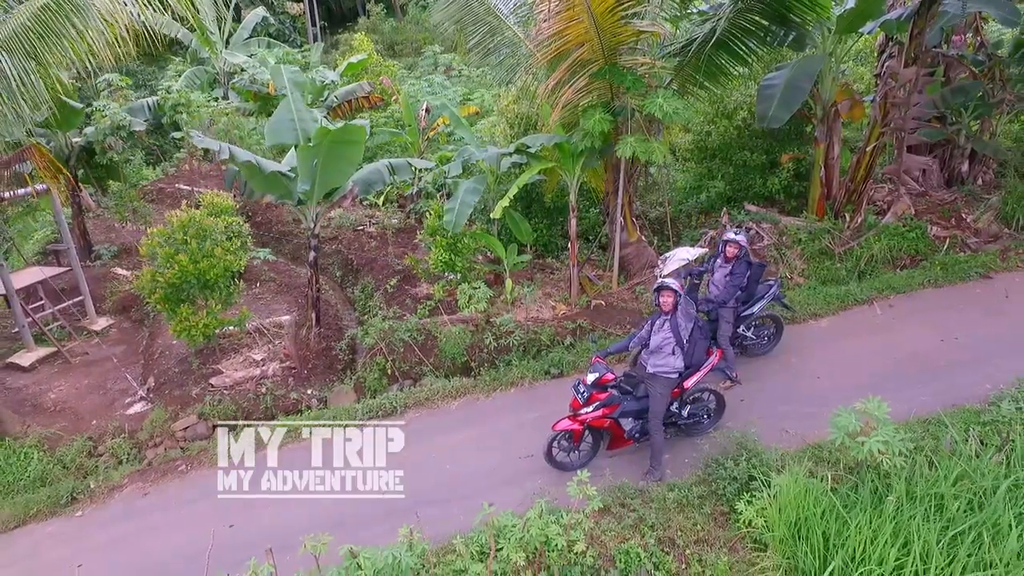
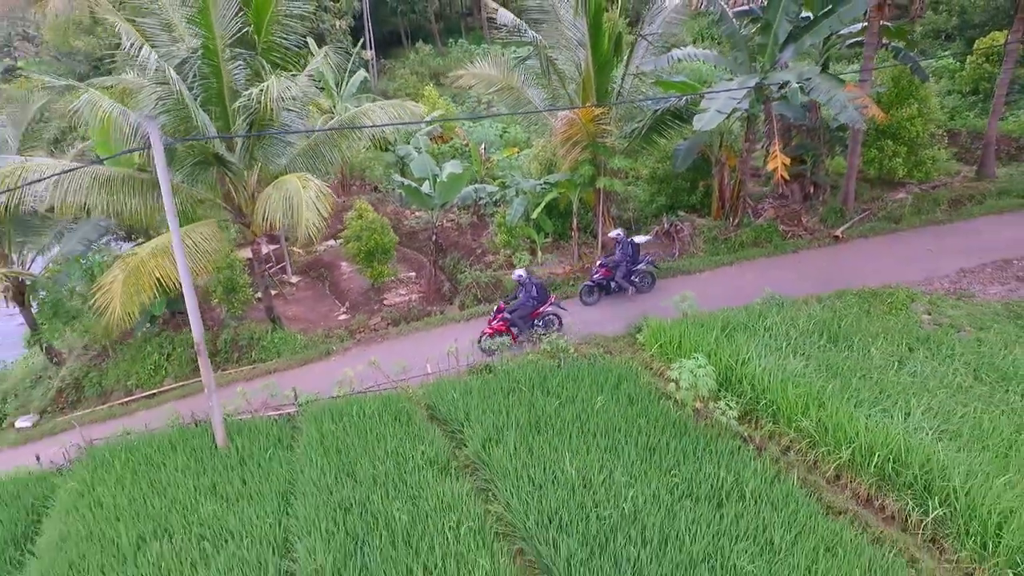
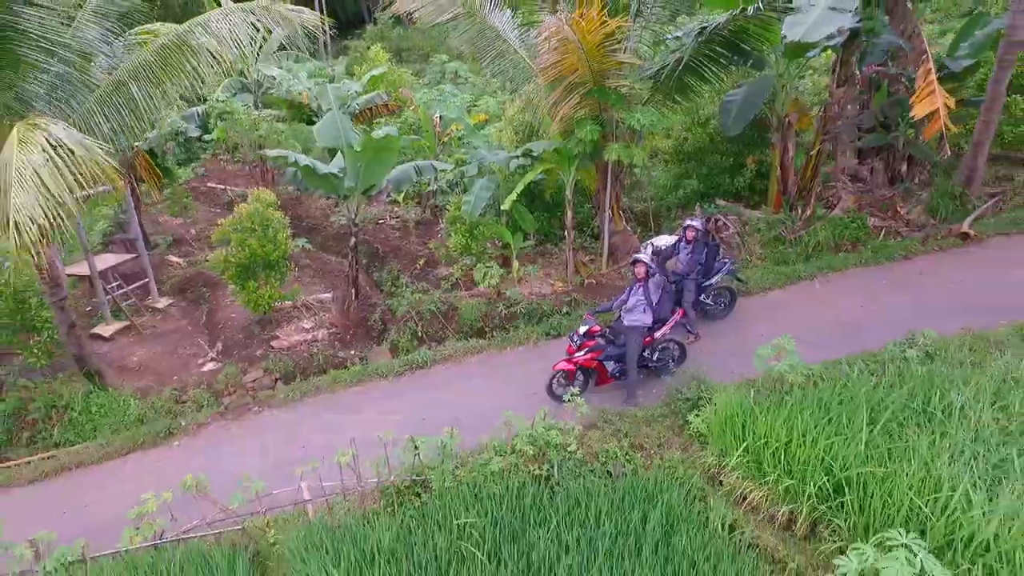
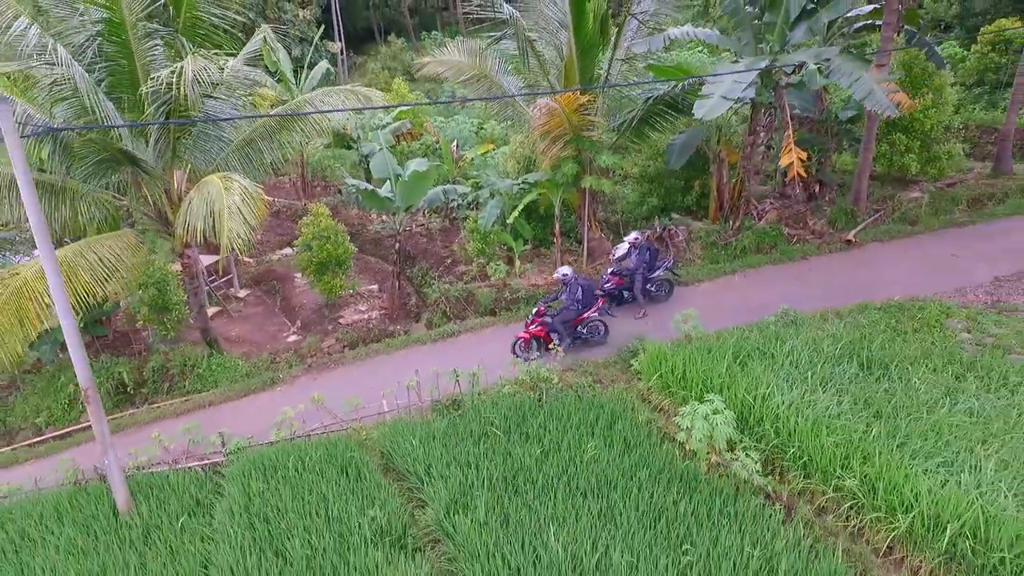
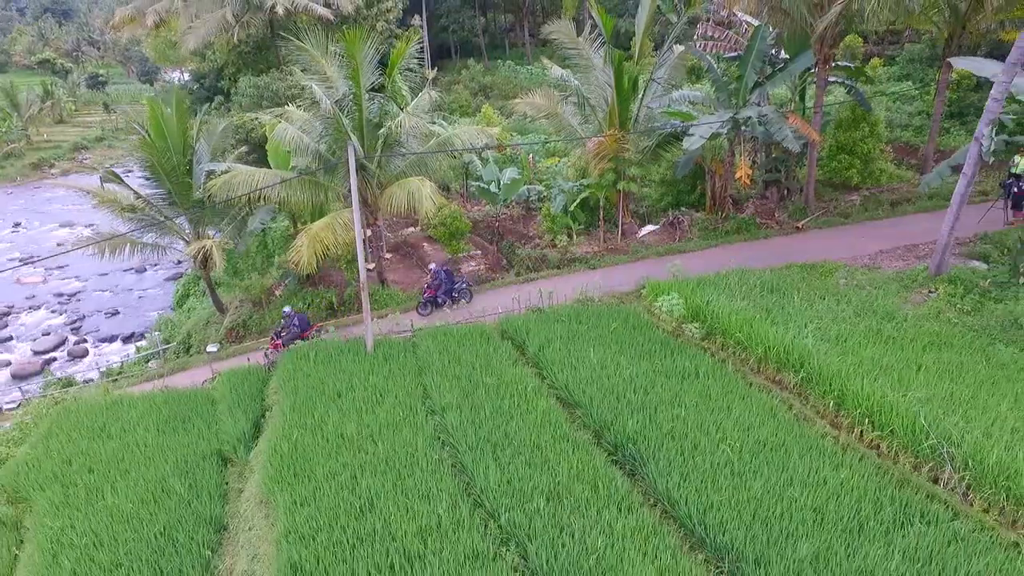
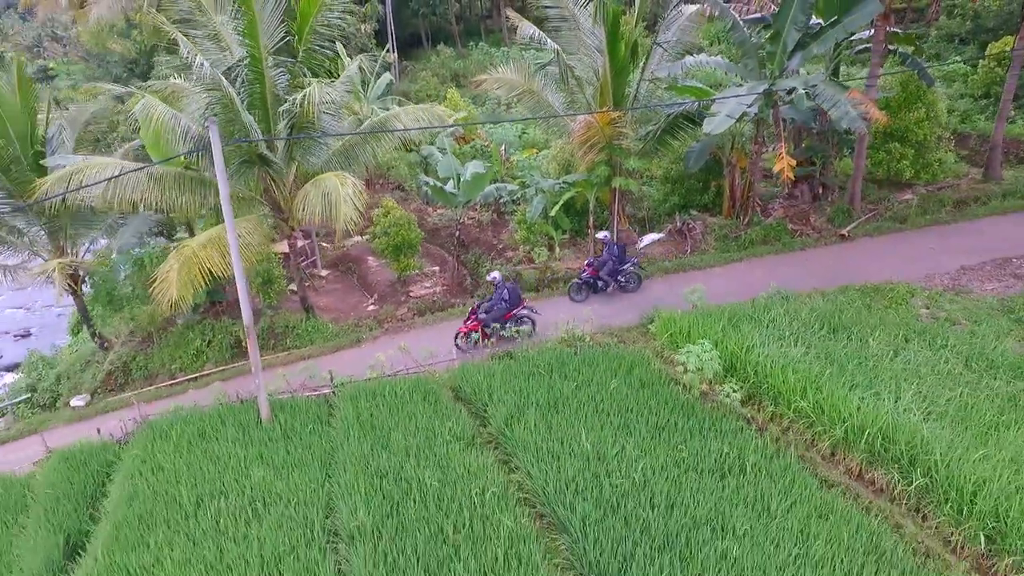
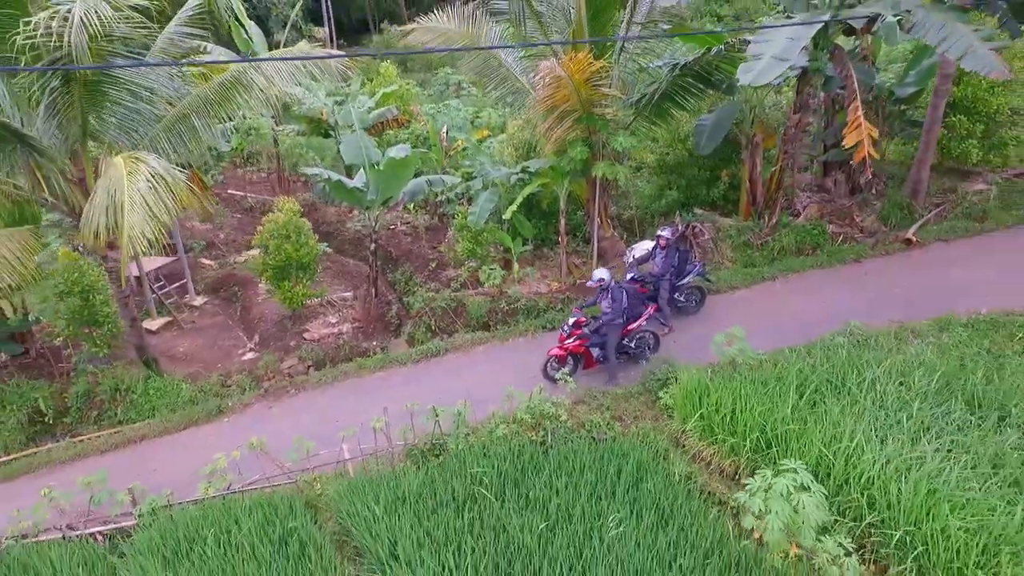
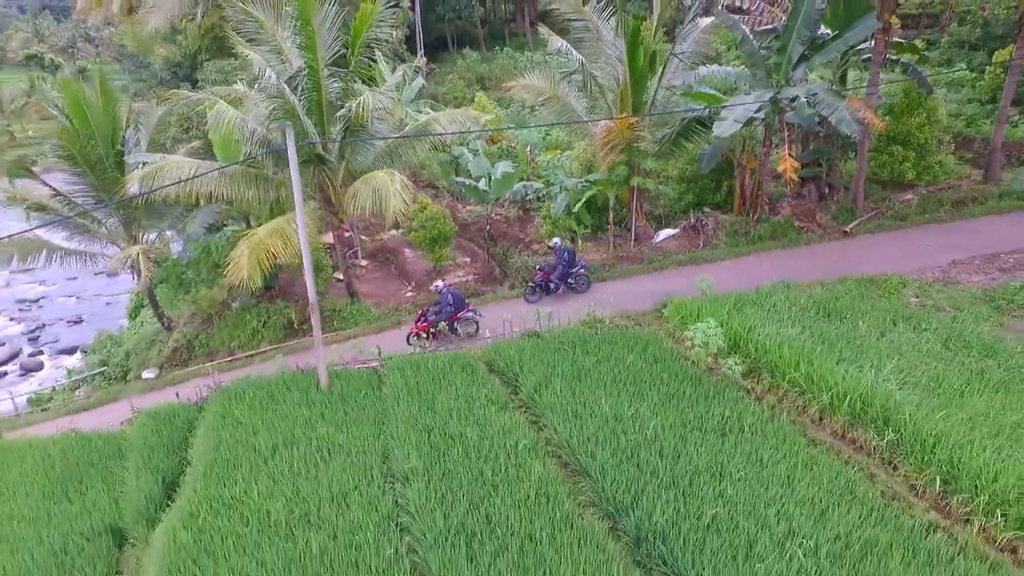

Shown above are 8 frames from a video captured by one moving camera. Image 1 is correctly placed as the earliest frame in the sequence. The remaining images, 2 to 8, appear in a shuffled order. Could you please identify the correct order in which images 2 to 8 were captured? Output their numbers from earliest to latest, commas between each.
3, 7, 4, 2, 6, 8, 5
